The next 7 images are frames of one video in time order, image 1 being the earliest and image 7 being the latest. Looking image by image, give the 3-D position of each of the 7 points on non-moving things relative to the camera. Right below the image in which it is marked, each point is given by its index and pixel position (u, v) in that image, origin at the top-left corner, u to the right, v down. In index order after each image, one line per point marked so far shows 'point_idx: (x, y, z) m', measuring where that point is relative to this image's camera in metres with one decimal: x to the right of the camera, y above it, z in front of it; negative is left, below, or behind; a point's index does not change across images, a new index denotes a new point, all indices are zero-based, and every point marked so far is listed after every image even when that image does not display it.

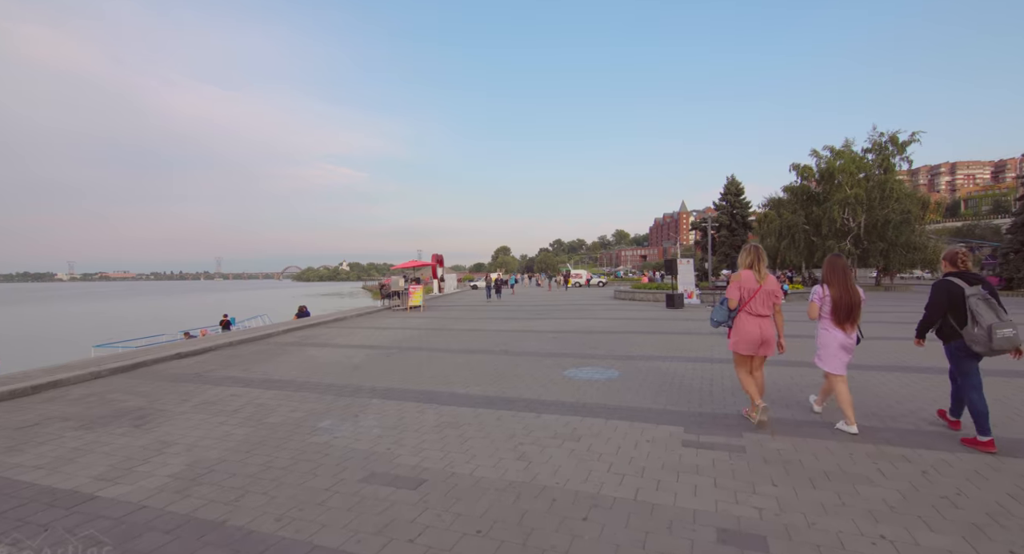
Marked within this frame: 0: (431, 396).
0: (-1.0, -1.5, +5.5) m
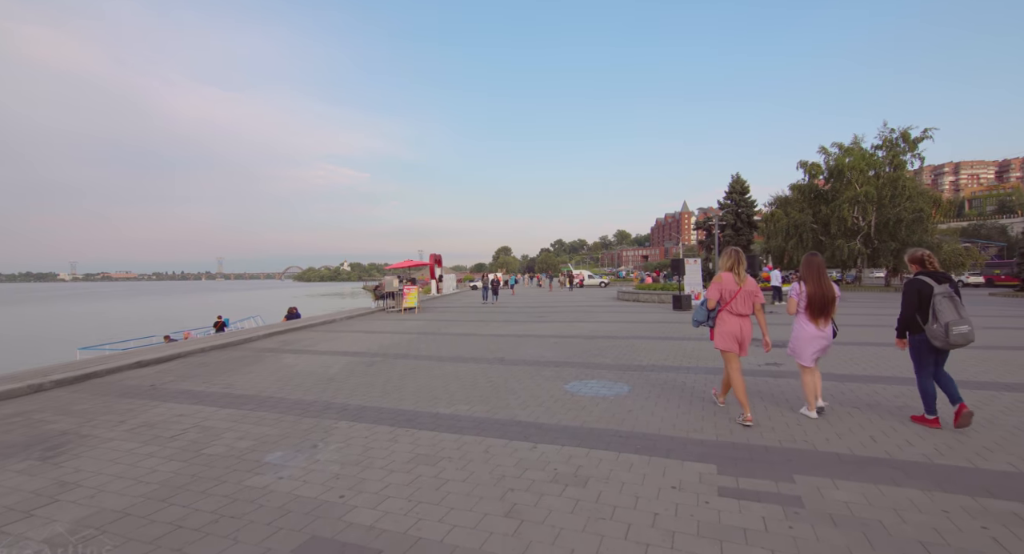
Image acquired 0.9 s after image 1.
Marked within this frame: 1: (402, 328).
0: (-1.1, -1.5, +4.7) m
1: (-3.4, -1.6, +13.4) m
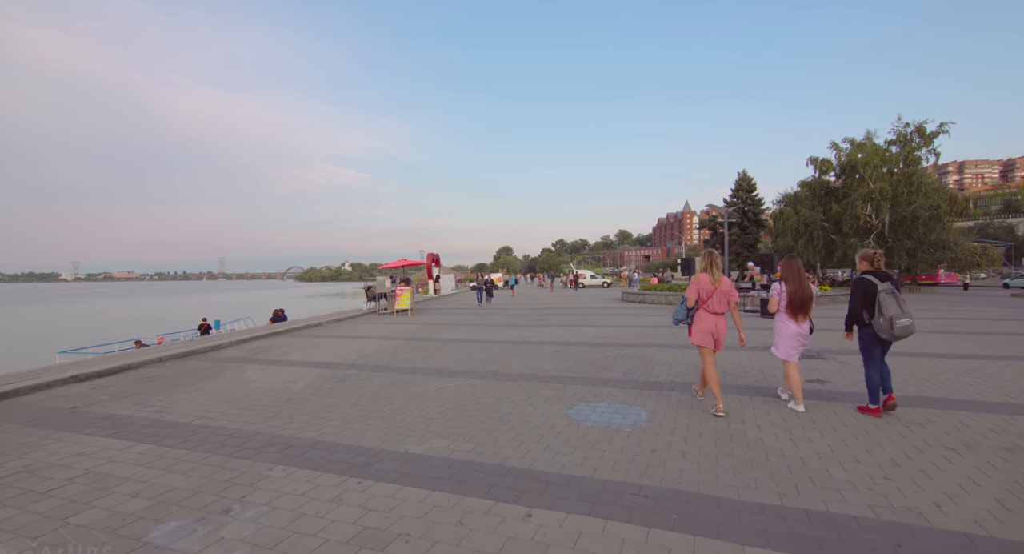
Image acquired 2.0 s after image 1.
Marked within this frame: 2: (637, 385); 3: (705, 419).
0: (-1.2, -1.5, +3.6) m
1: (-3.5, -1.6, +12.3) m
2: (+1.7, -1.5, +5.8) m
3: (+2.0, -1.5, +4.4) m
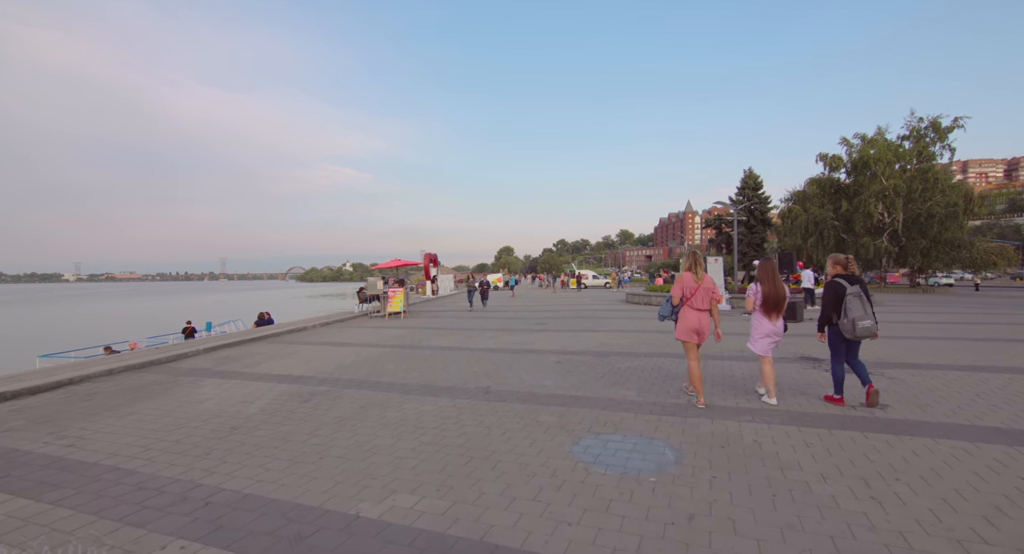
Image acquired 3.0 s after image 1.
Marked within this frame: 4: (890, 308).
0: (-1.3, -1.6, +2.7) m
1: (-3.5, -1.6, +11.3) m
2: (+1.6, -1.5, +4.9) m
3: (+1.9, -1.5, +3.4) m
4: (+15.1, -1.2, +17.2) m
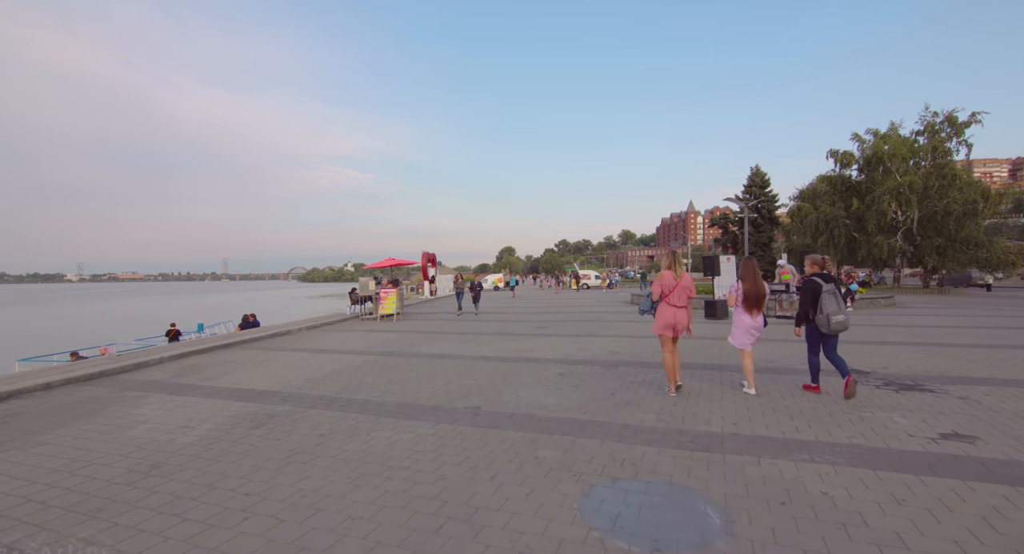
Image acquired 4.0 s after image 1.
0: (-1.4, -1.6, +1.7) m
1: (-3.6, -1.6, +10.4) m
2: (+1.6, -1.5, +3.9) m
3: (+1.8, -1.5, +2.5) m
4: (+15.1, -1.2, +16.2) m
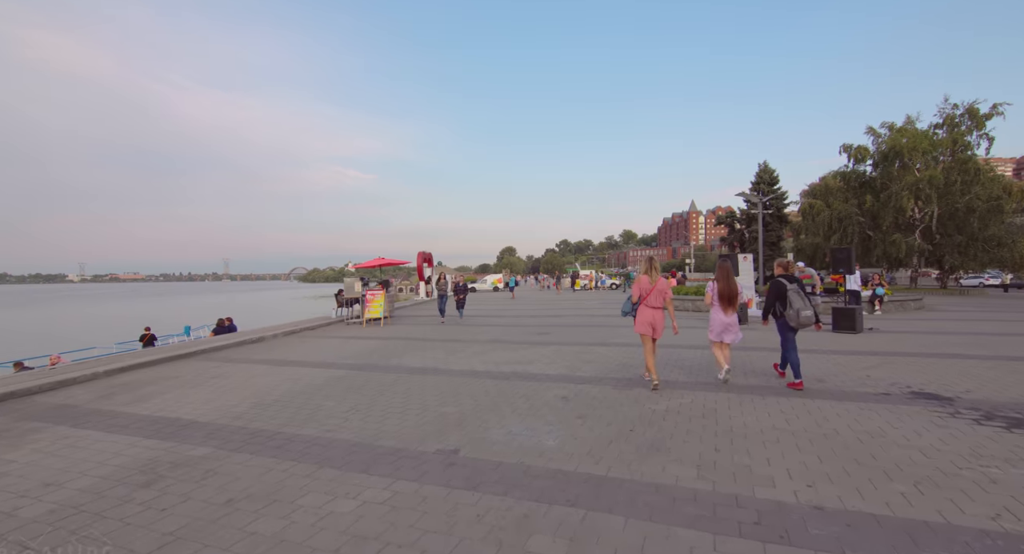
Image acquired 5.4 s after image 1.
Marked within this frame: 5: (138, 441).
0: (-1.5, -1.6, +0.5) m
1: (-3.7, -1.6, +9.2) m
2: (+1.5, -1.5, +2.7) m
3: (+1.7, -1.5, +1.2) m
4: (+15.0, -1.2, +14.9) m
5: (-3.7, -1.6, +4.3) m
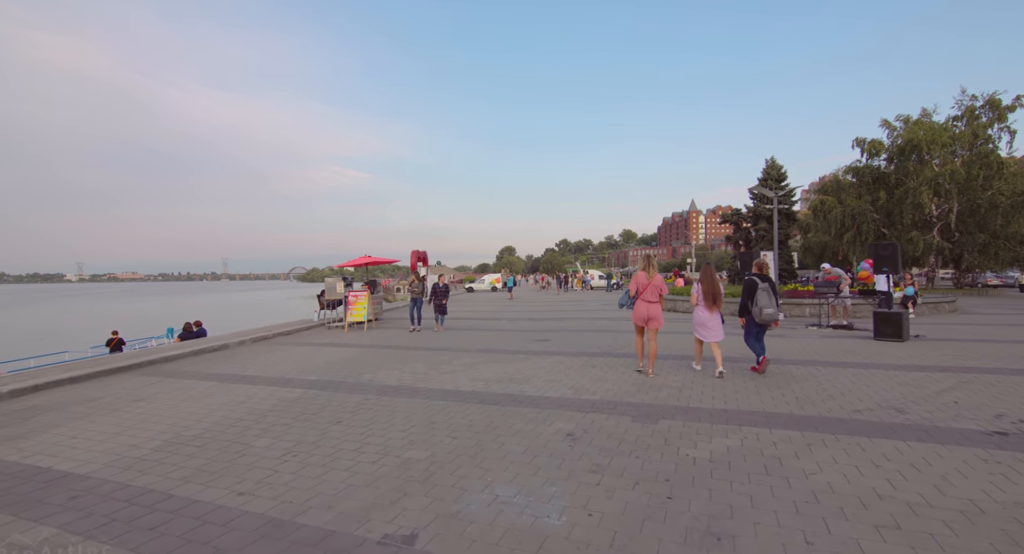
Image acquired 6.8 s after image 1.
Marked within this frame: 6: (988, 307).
0: (-1.6, -1.6, -0.8) m
1: (-3.8, -1.6, +7.9) m
2: (+1.4, -1.5, +1.4) m
3: (+1.6, -1.5, -0.1) m
4: (+14.9, -1.2, +13.6) m
5: (-3.8, -1.6, +3.0) m
6: (+16.4, -1.0, +14.9) m
